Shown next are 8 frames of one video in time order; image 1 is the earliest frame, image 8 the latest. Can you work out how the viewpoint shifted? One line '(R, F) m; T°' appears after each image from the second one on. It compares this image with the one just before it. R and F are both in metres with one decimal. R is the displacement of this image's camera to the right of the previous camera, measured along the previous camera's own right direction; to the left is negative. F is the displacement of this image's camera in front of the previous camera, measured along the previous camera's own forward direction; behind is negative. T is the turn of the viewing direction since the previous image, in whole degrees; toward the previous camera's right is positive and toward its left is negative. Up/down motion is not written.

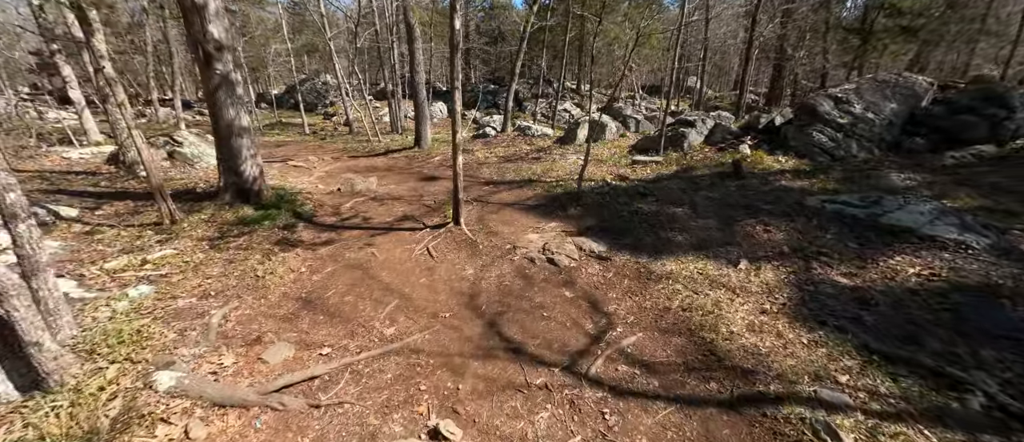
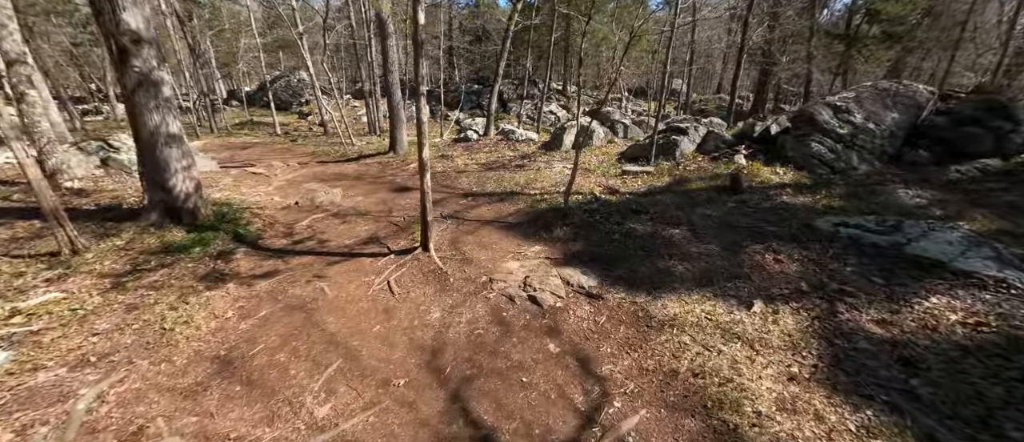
(+0.1, +0.9) m; +2°
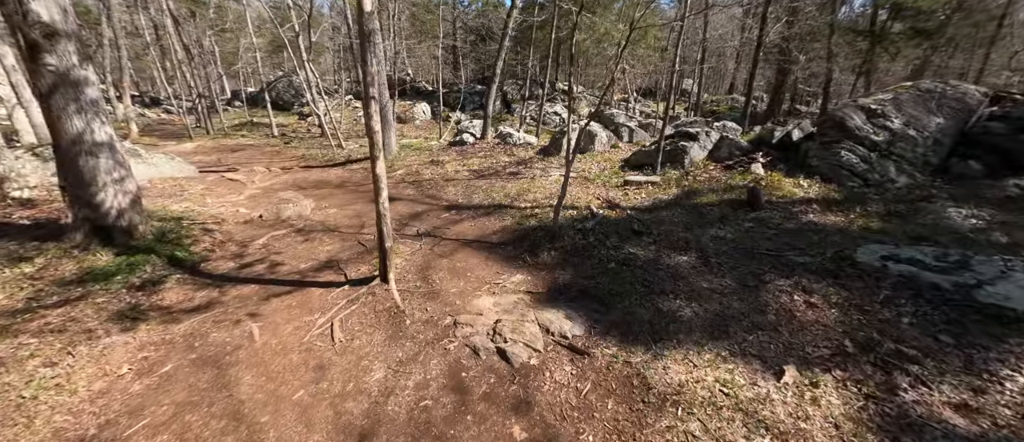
(+0.5, +1.0) m; -1°
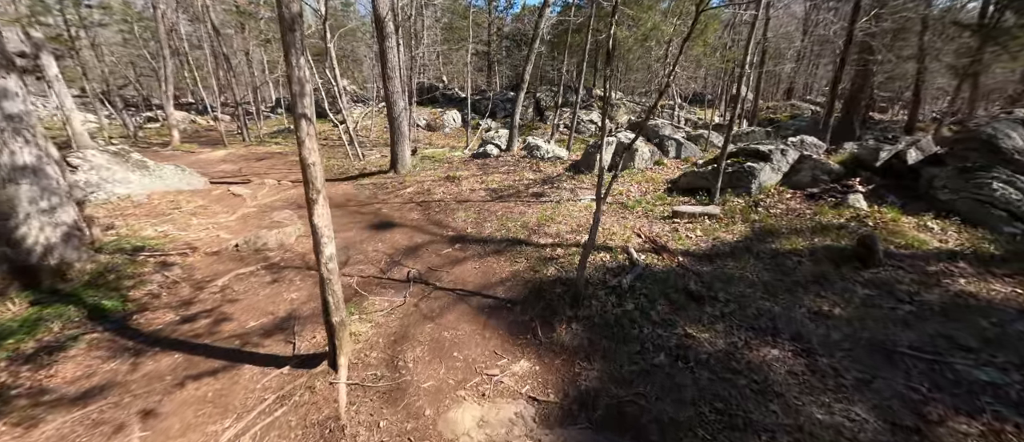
(+0.3, +1.7) m; -5°
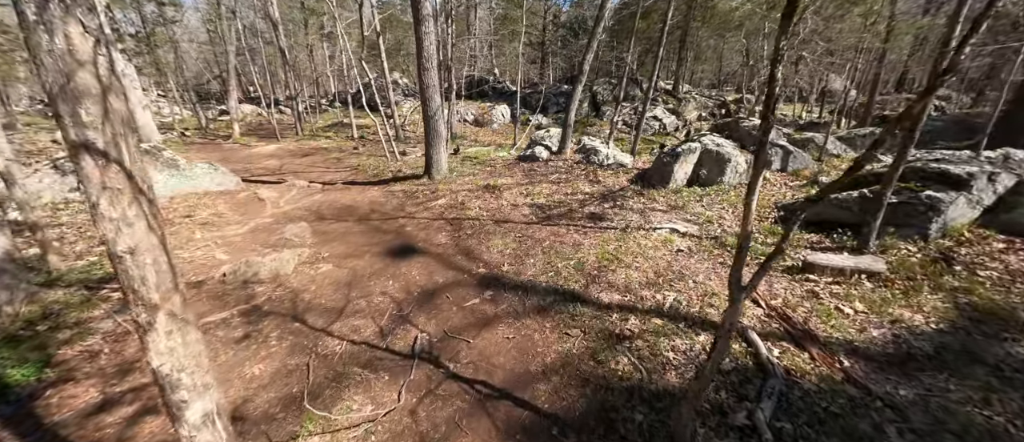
(-0.1, +1.9) m; -7°
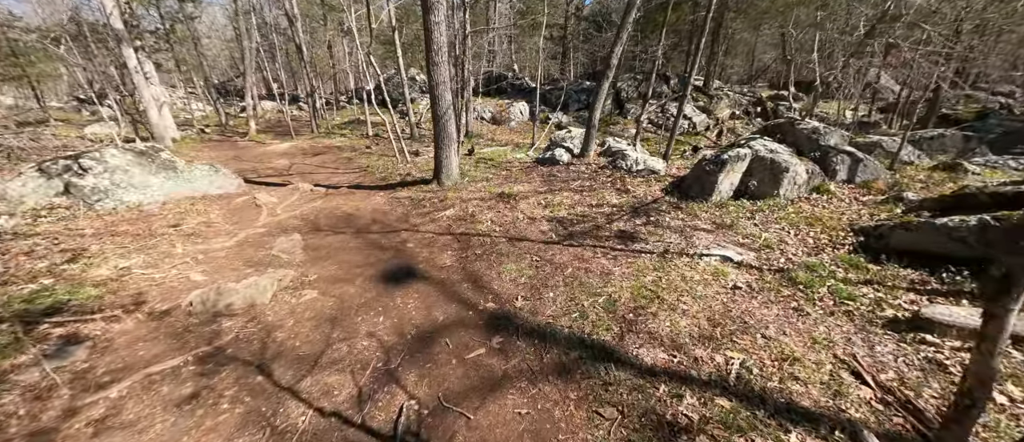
(0.0, +1.1) m; -3°
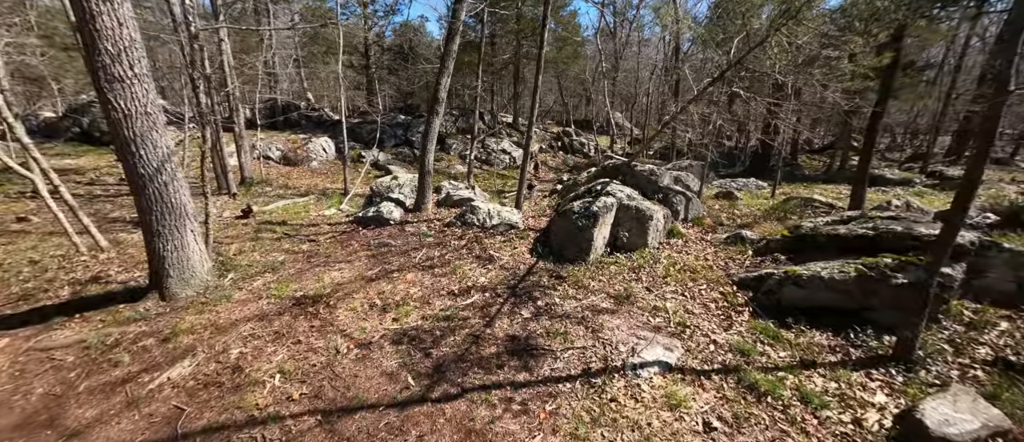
(+0.1, +2.6) m; +27°
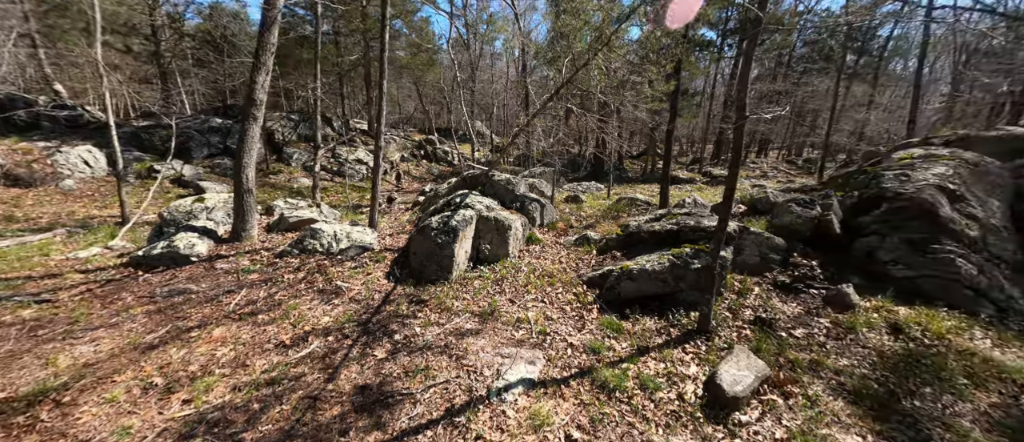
(+0.3, +0.3) m; +21°
